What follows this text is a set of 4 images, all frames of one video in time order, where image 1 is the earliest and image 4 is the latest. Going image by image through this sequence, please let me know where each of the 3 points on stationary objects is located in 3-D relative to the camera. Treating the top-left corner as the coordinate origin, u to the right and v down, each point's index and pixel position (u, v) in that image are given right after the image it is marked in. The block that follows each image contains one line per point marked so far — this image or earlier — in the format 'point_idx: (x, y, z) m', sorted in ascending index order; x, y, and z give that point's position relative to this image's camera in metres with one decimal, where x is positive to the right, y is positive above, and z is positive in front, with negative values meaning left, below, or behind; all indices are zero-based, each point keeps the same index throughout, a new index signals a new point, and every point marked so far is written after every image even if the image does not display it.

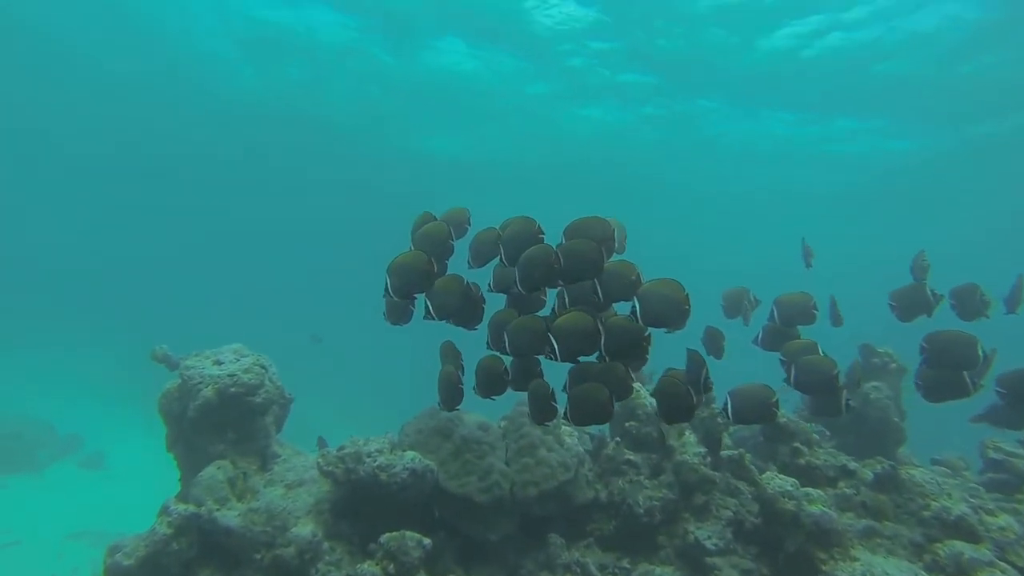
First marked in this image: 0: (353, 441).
0: (-1.8, -1.7, +6.4) m
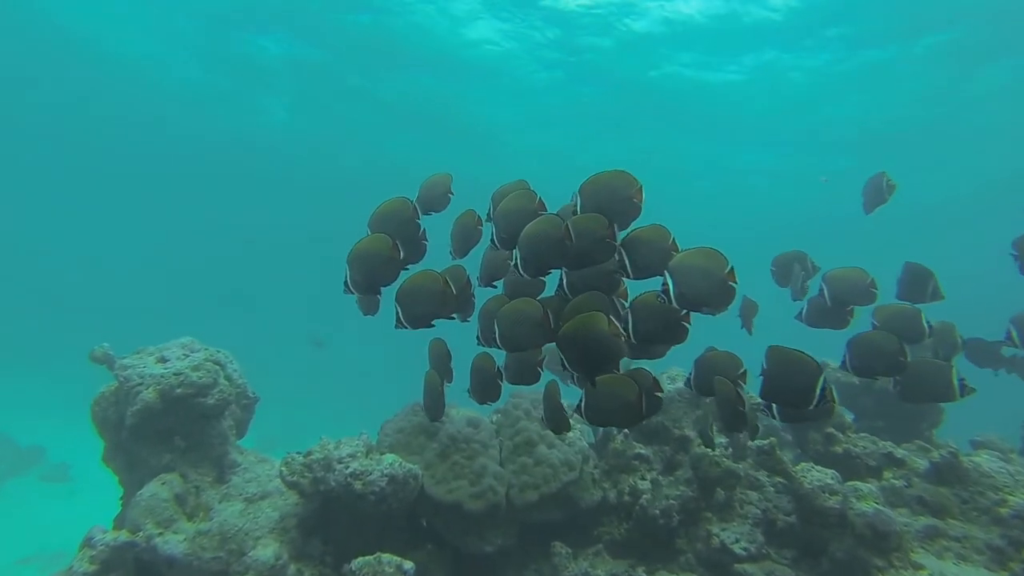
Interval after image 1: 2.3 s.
0: (-1.8, -1.5, +5.5) m
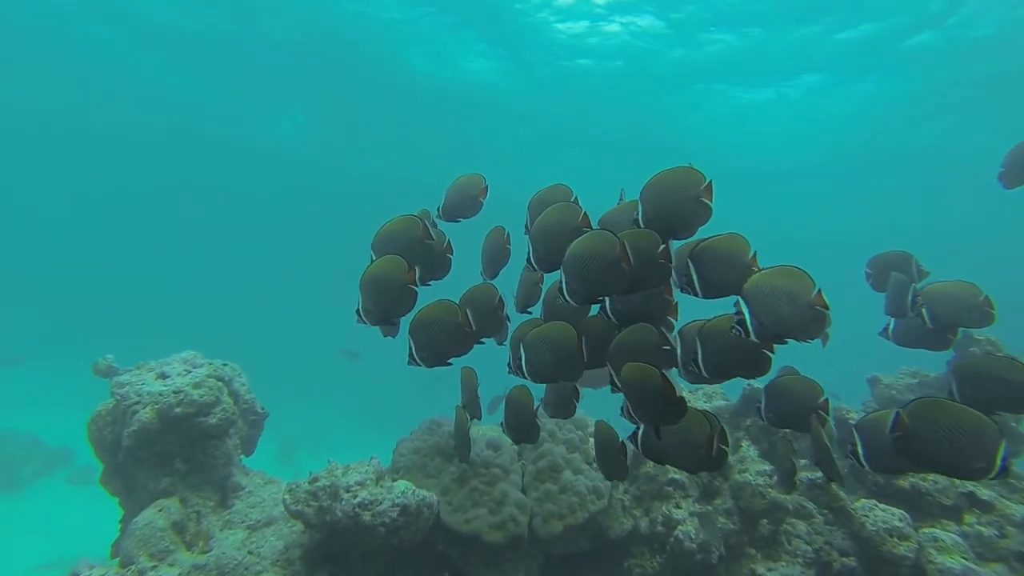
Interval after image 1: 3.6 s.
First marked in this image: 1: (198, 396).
0: (-1.6, -1.6, +5.1) m
1: (-2.9, -1.0, +5.2) m
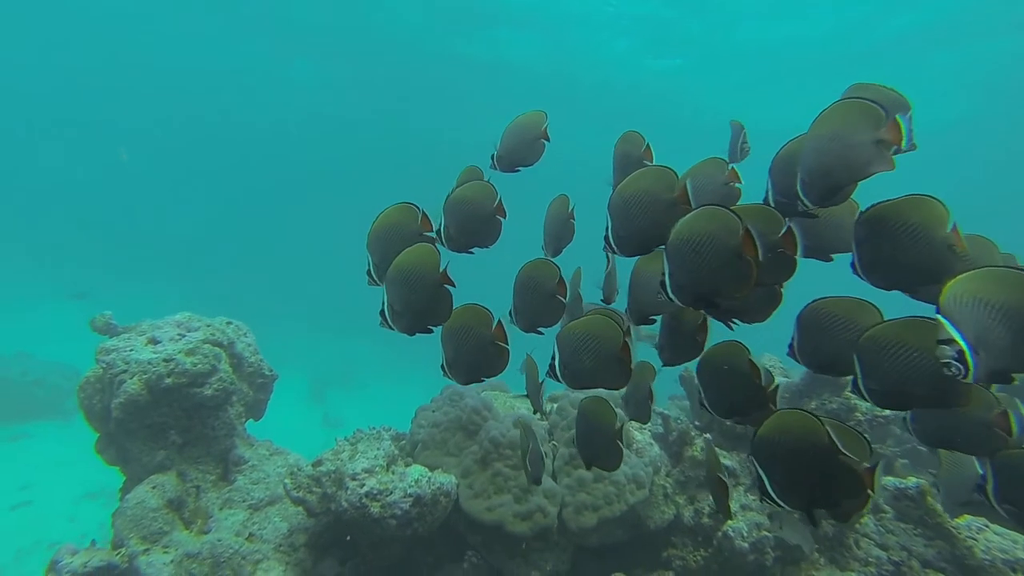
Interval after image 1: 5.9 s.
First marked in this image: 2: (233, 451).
0: (-1.4, -1.3, +4.5) m
1: (-2.6, -0.6, +4.7) m
2: (-2.5, -1.5, +5.2) m
